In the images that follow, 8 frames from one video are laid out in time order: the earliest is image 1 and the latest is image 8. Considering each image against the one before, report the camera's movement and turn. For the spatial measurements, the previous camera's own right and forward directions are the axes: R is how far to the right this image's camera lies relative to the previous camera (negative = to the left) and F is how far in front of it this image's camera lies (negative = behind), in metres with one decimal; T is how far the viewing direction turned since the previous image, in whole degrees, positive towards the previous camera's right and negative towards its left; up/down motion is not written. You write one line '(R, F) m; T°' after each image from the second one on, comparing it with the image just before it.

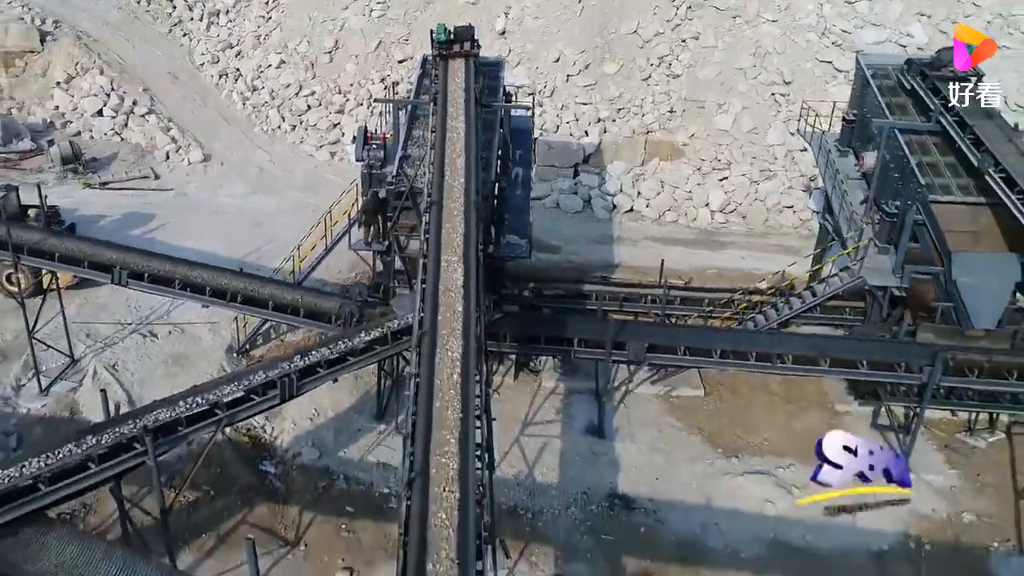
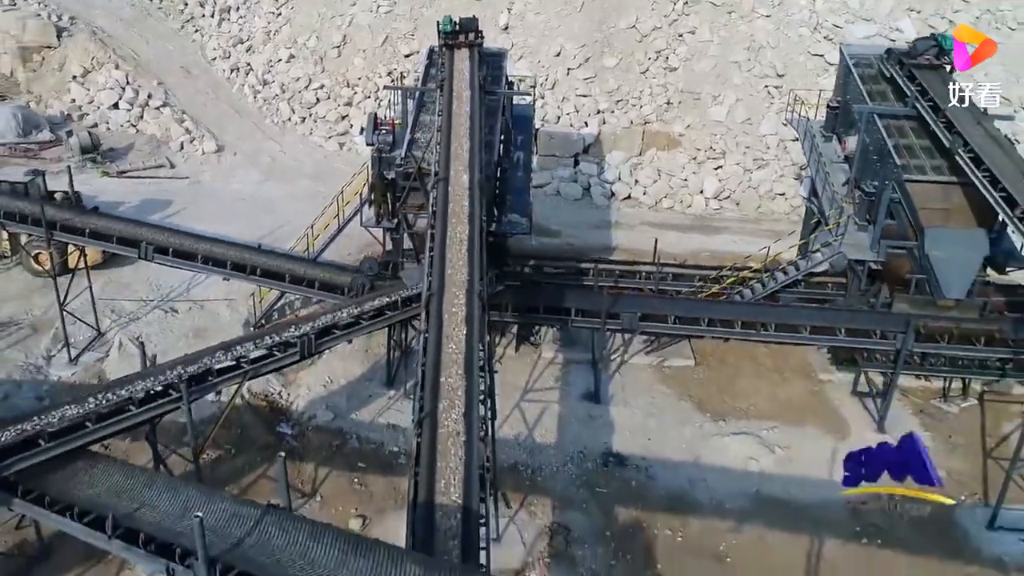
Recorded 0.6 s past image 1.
(0.0, -1.1) m; 0°
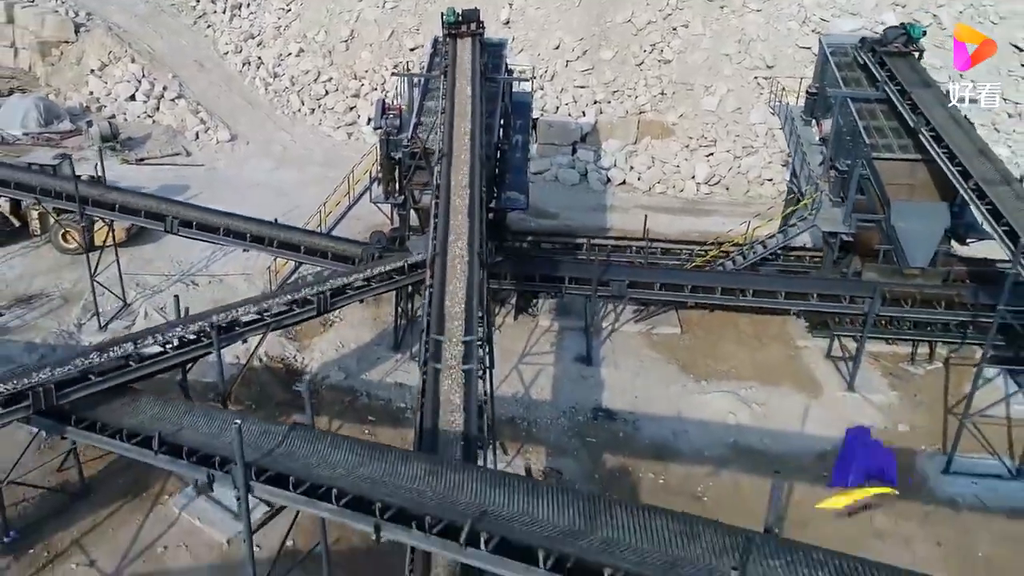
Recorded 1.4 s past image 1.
(+0.1, -1.4) m; 0°
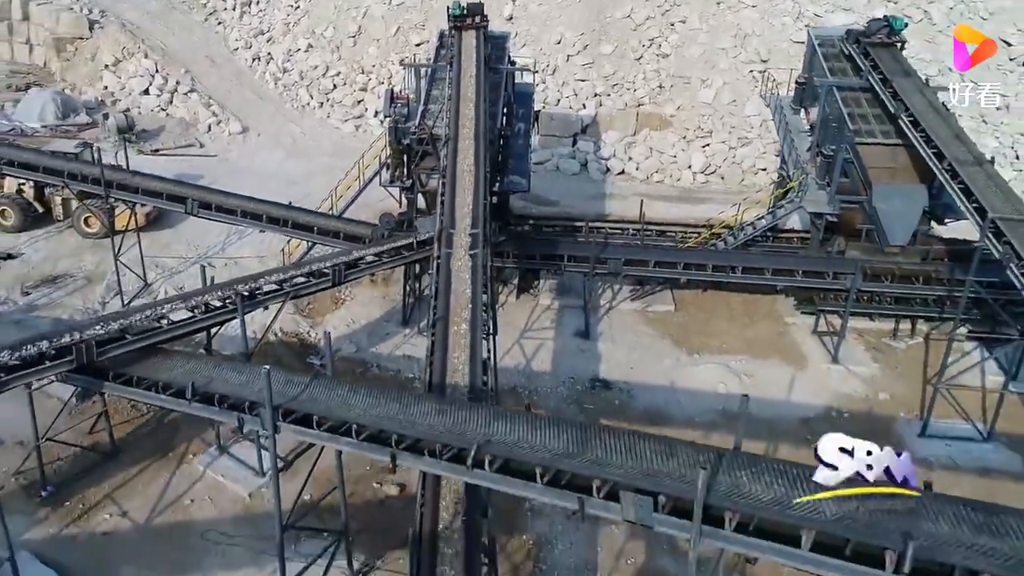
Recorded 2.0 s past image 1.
(0.0, -1.0) m; 0°
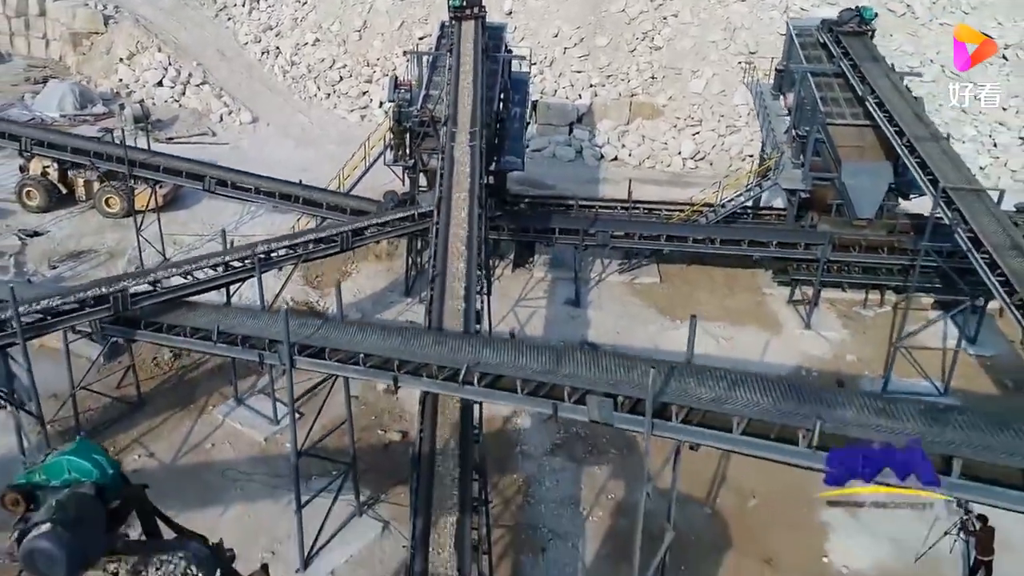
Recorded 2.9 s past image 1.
(+0.2, -1.4) m; 0°
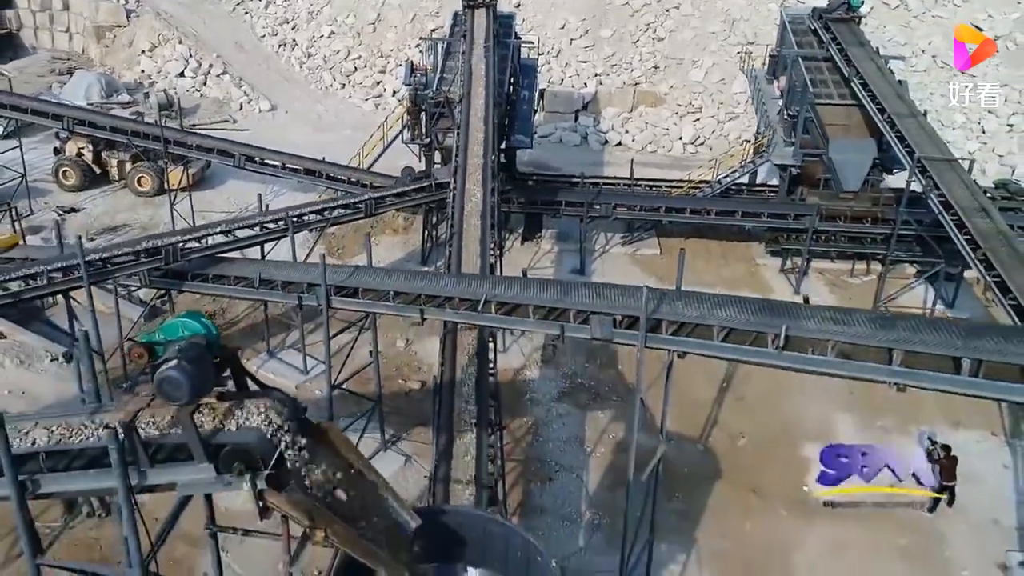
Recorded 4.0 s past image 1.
(-0.1, -1.5) m; 0°
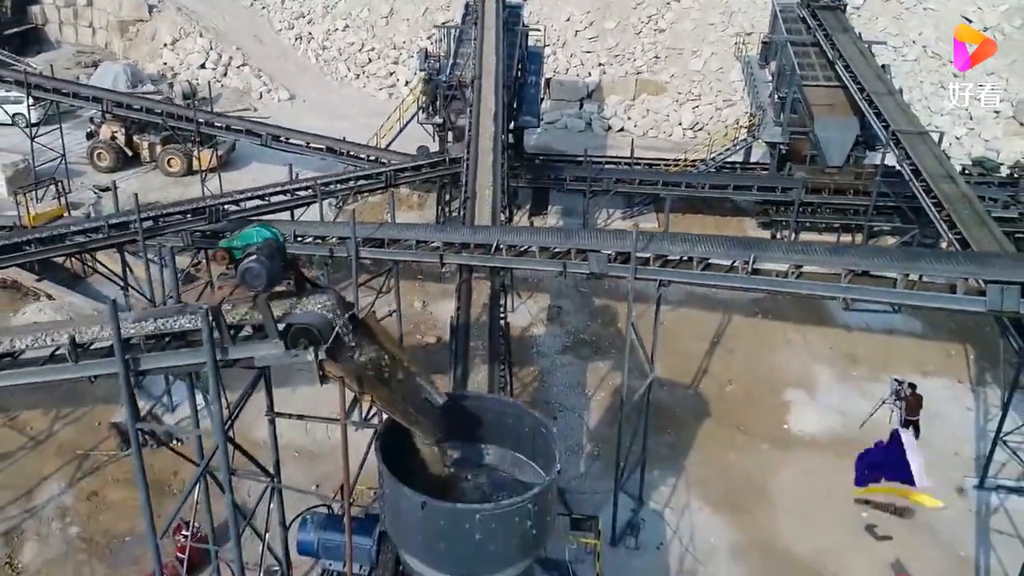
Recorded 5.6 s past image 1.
(0.0, -1.7) m; 0°
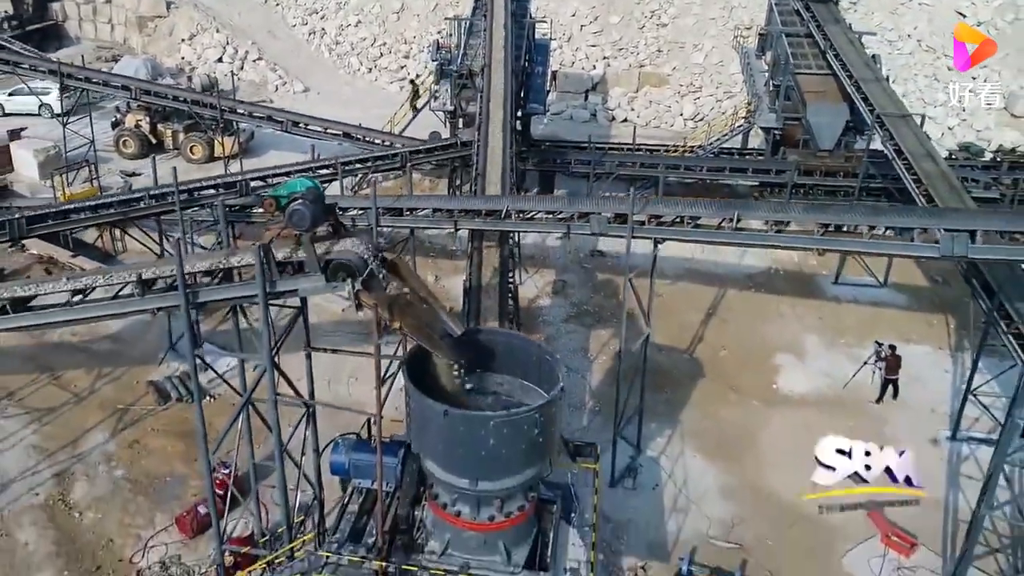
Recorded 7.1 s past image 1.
(0.0, -1.3) m; 0°
